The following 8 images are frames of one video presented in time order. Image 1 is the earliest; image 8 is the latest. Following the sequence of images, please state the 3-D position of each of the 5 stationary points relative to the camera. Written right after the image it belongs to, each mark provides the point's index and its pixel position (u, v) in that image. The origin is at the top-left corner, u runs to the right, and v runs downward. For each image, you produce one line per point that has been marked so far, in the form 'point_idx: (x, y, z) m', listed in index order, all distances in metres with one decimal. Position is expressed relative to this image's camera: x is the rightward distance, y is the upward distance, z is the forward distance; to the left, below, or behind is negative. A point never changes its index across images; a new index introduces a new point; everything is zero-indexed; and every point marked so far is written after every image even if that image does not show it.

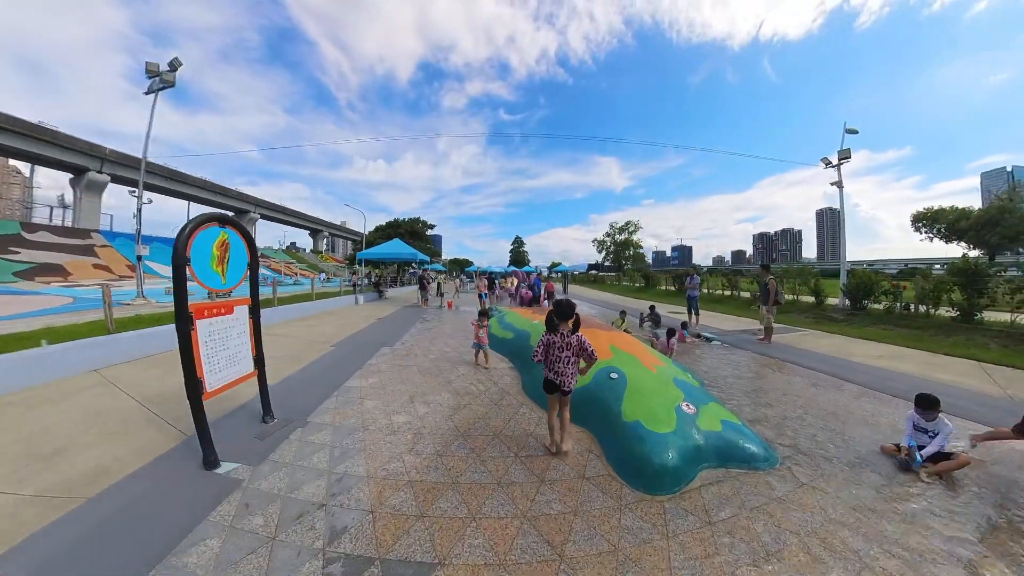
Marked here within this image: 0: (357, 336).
0: (-4.1, -1.2, +9.0) m
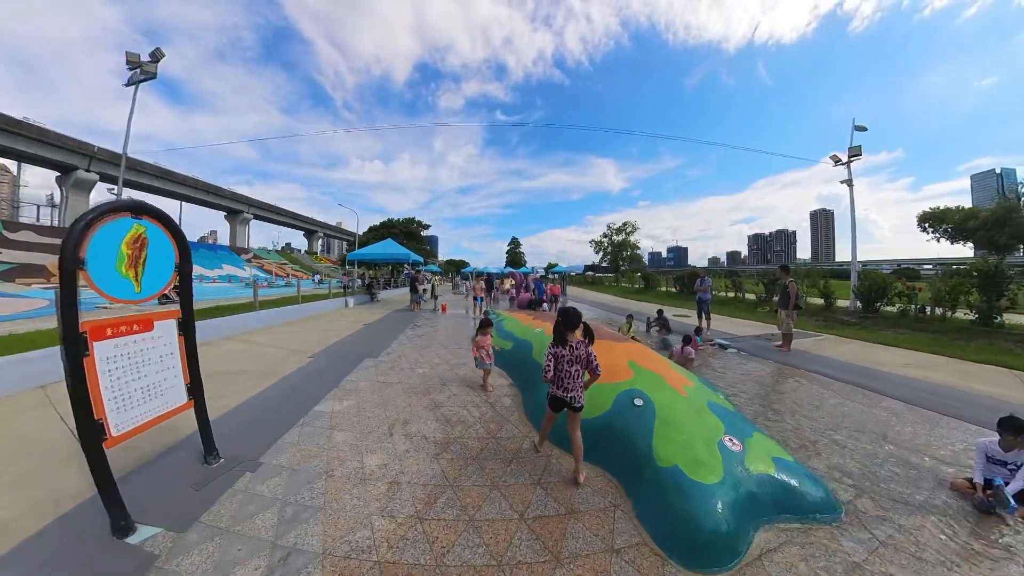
0: (-4.2, -1.3, +8.1) m
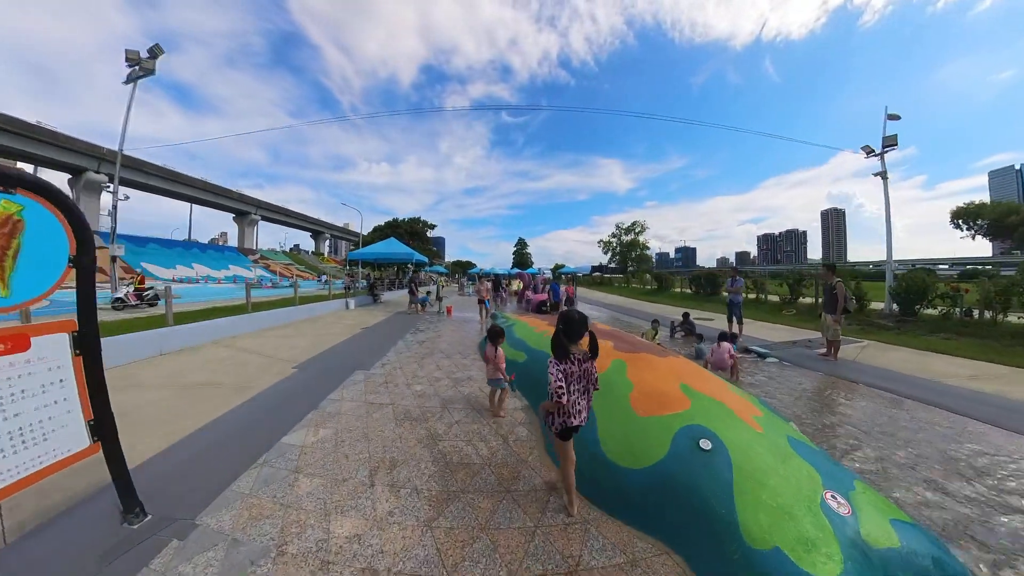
0: (-3.9, -1.4, +7.2) m
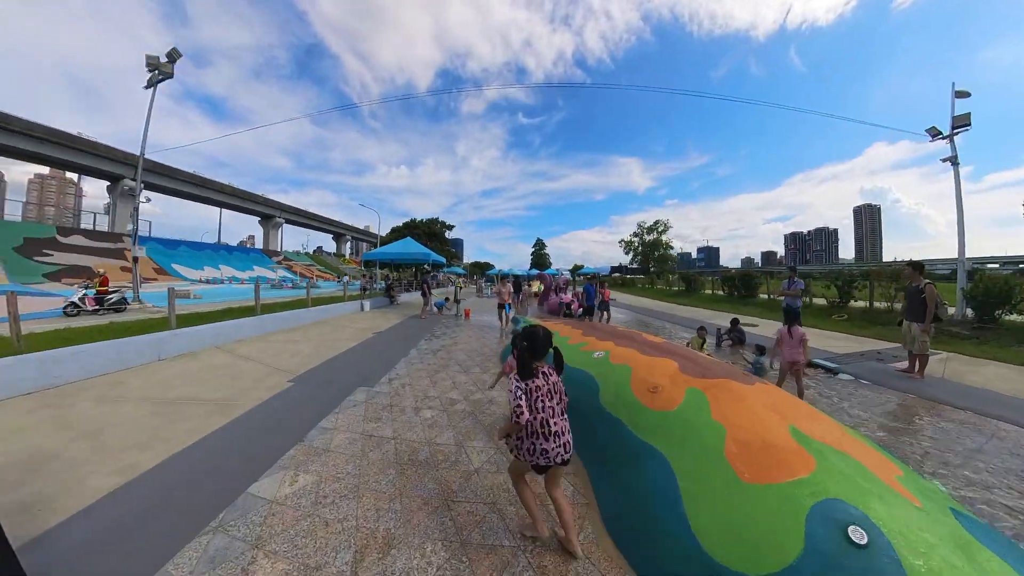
0: (-3.4, -1.4, +6.5) m
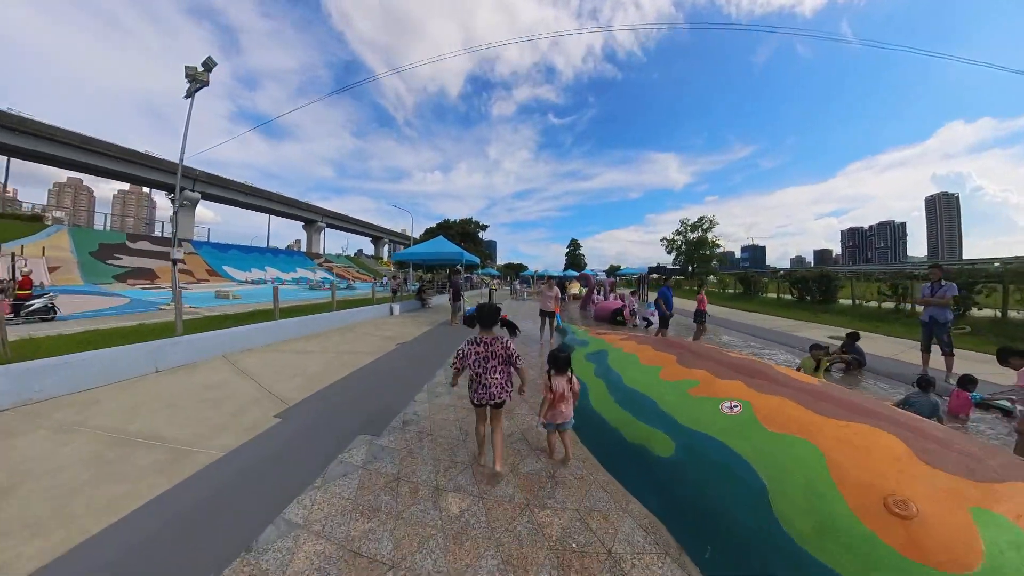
0: (-2.6, -1.5, +5.2) m
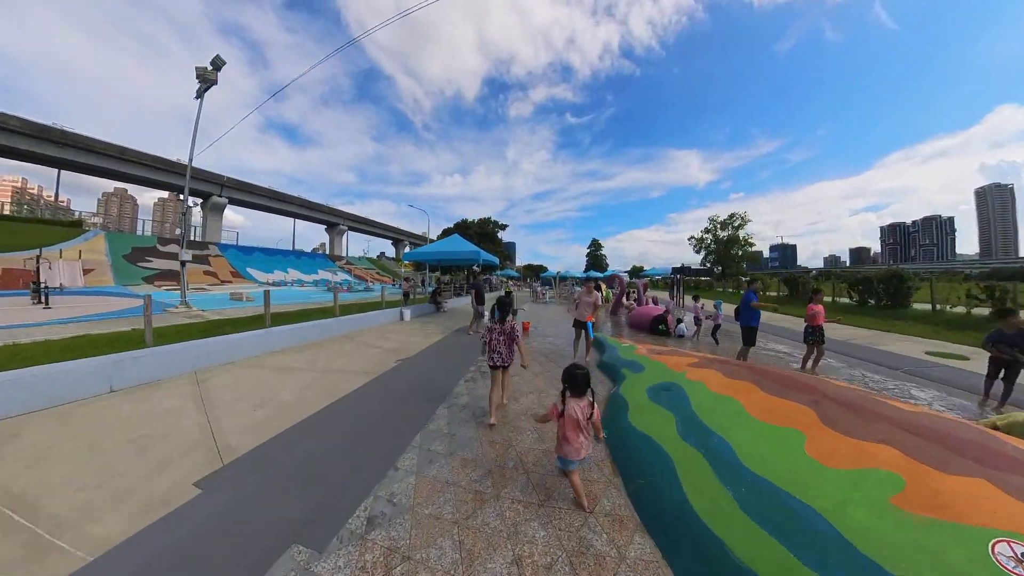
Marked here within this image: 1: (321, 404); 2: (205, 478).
0: (-2.3, -1.5, +4.0) m
1: (-2.5, -1.5, +4.3) m
2: (-2.7, -1.6, +3.0) m
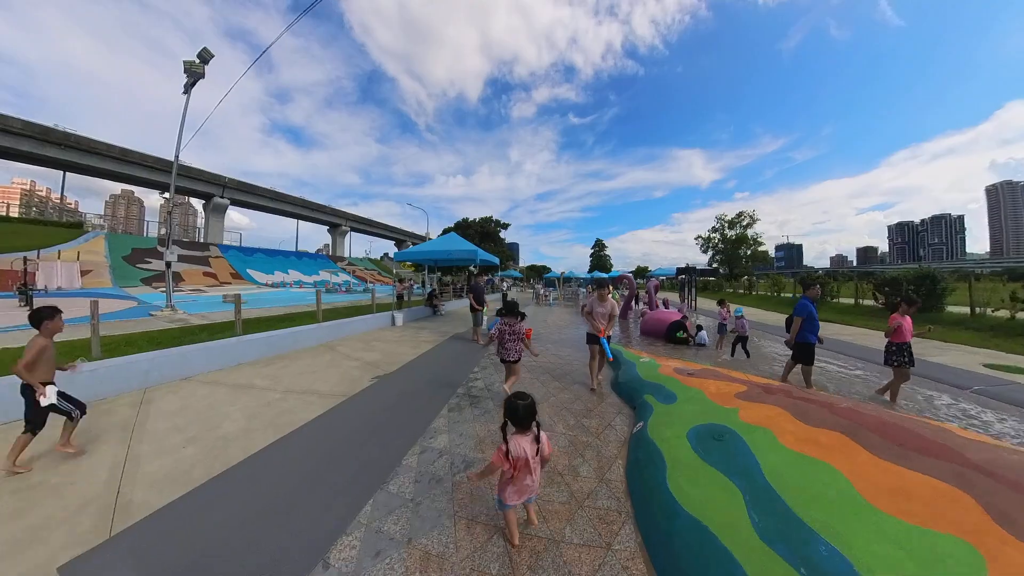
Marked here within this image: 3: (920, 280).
0: (-2.3, -1.6, +3.2) m
1: (-2.5, -1.6, +3.5) m
2: (-2.7, -1.7, +2.2) m
3: (+15.0, +0.3, +12.2) m
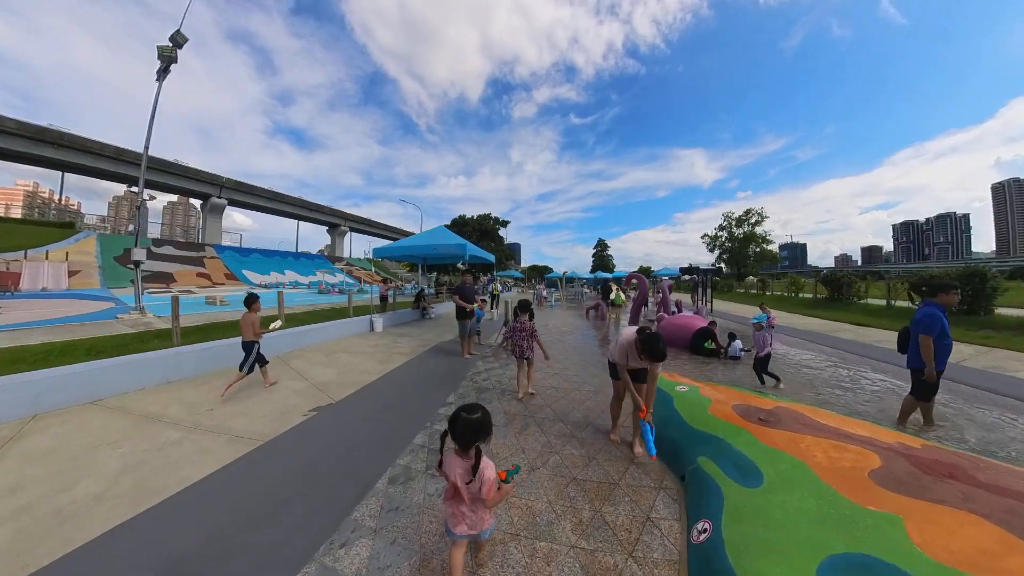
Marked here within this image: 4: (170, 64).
0: (-2.5, -1.6, +2.1) m
1: (-2.7, -1.6, +2.4) m
2: (-2.9, -1.7, +1.0) m
3: (+14.8, +0.3, +11.0) m
4: (-14.4, +9.6, +14.1) m
